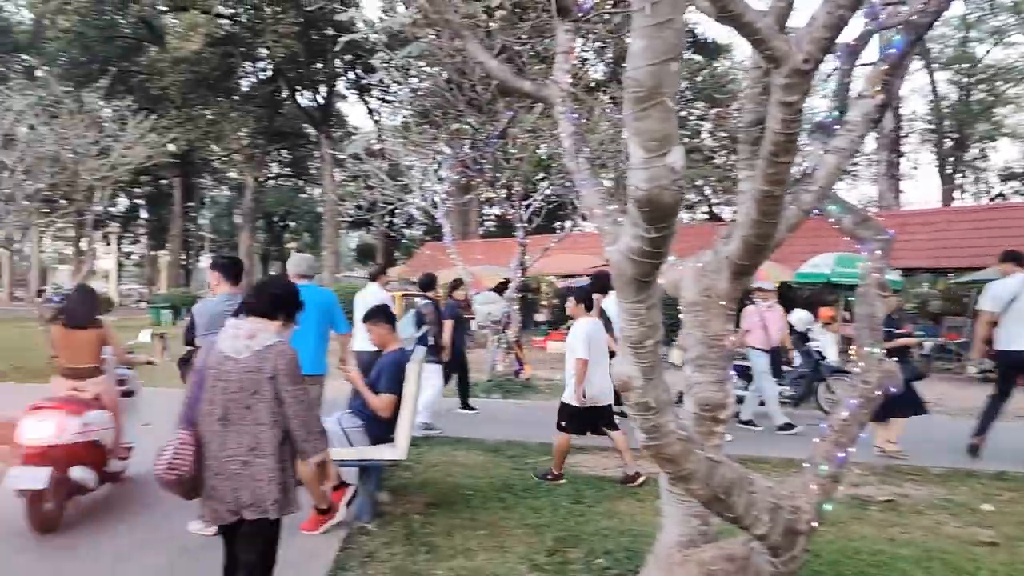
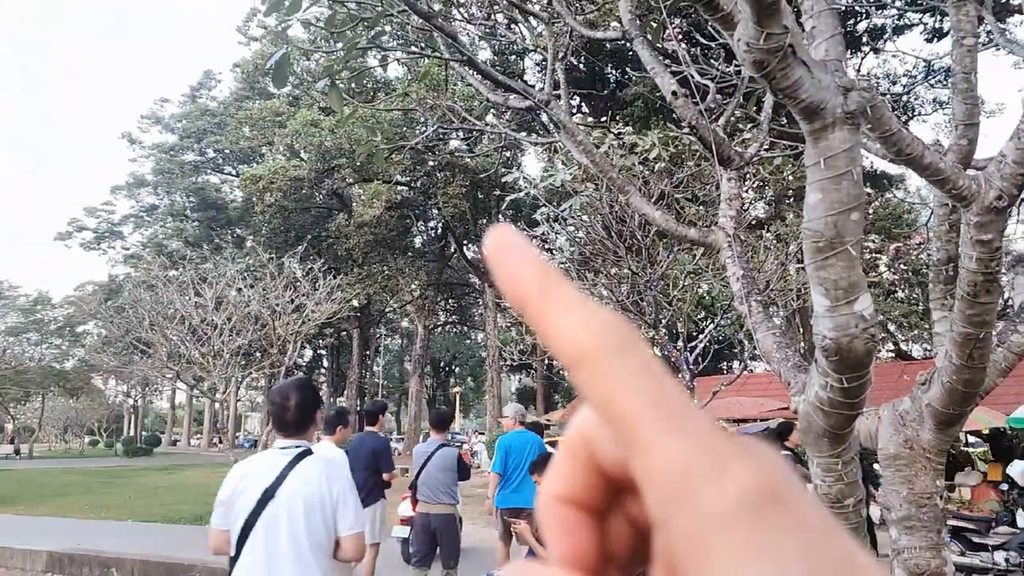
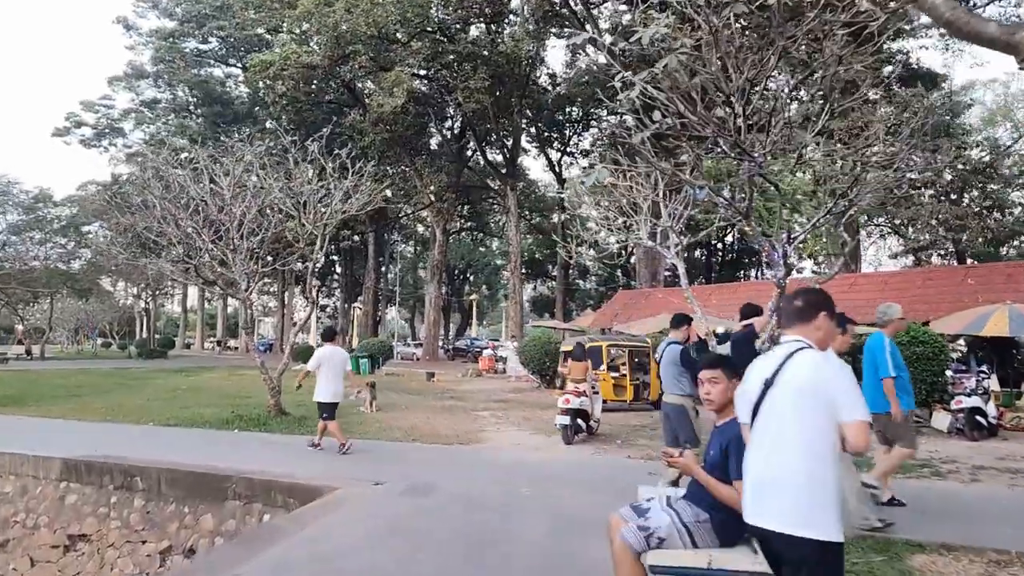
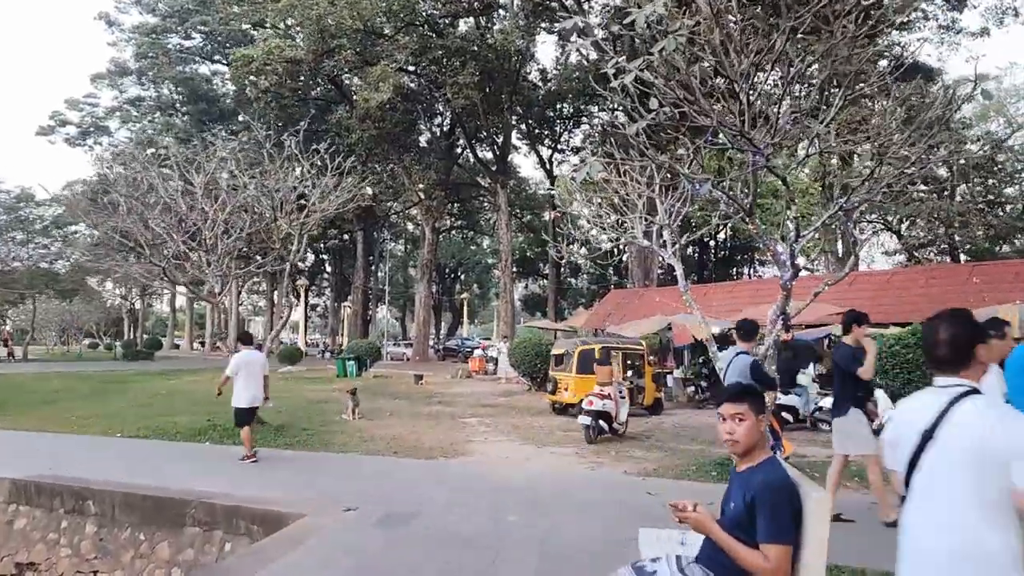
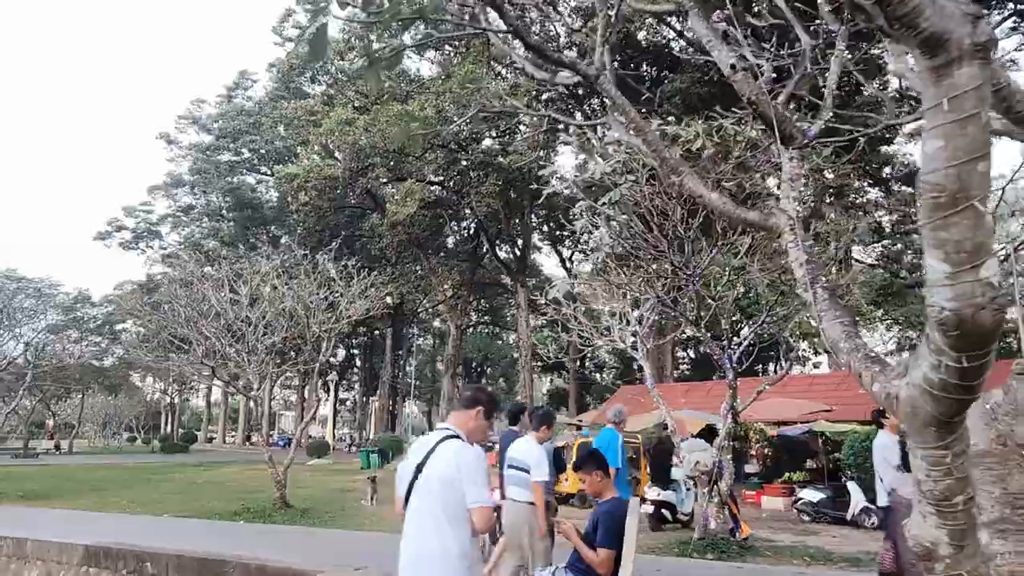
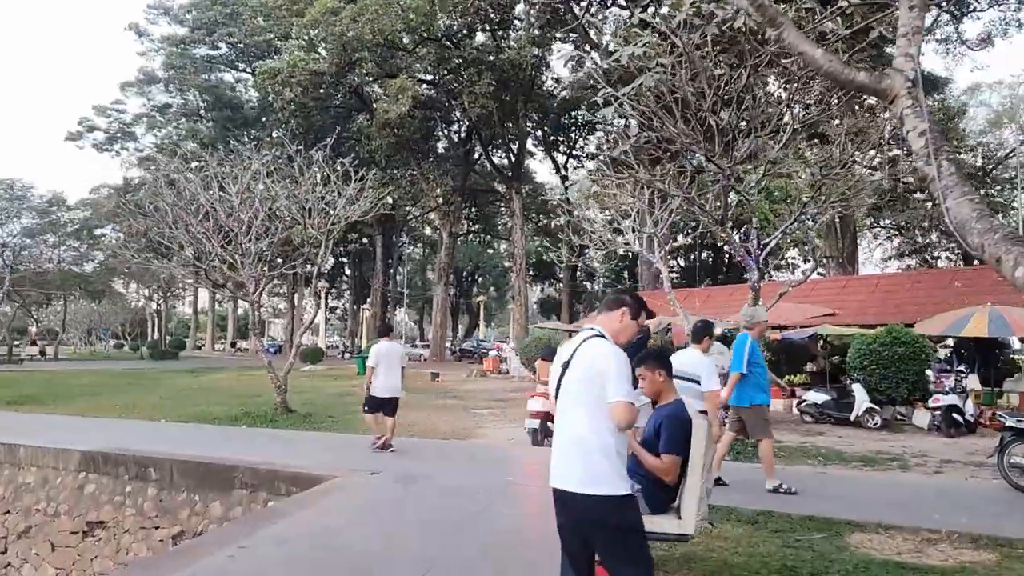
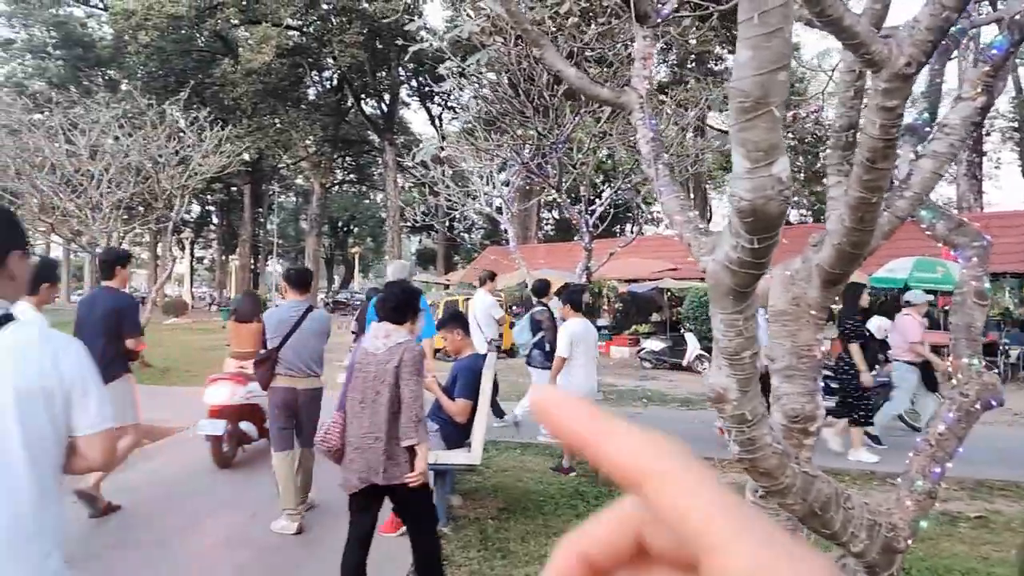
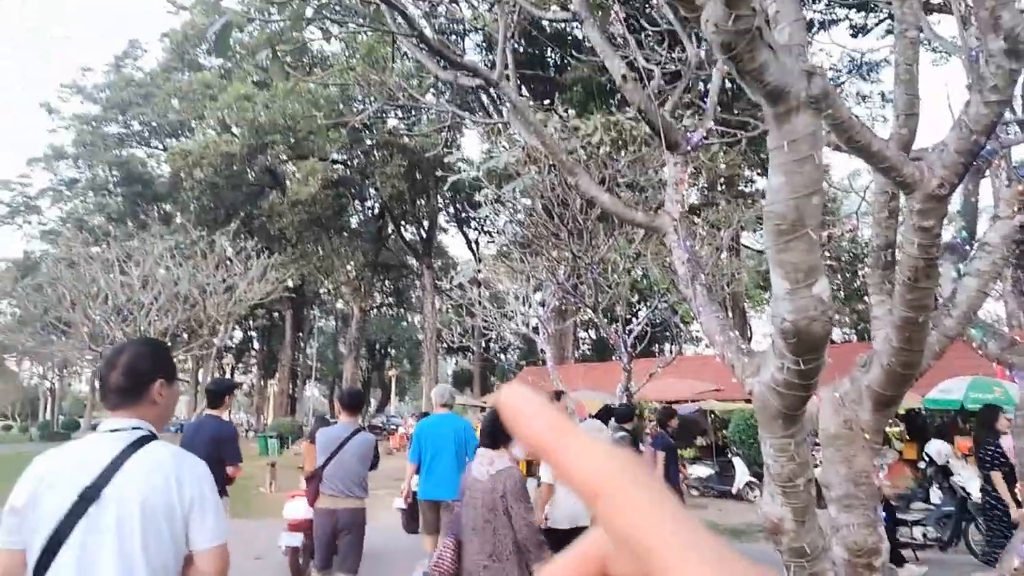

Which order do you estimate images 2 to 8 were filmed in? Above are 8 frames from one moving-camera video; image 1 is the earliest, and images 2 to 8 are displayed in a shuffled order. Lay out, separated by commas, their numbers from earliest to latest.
7, 8, 2, 5, 6, 3, 4
